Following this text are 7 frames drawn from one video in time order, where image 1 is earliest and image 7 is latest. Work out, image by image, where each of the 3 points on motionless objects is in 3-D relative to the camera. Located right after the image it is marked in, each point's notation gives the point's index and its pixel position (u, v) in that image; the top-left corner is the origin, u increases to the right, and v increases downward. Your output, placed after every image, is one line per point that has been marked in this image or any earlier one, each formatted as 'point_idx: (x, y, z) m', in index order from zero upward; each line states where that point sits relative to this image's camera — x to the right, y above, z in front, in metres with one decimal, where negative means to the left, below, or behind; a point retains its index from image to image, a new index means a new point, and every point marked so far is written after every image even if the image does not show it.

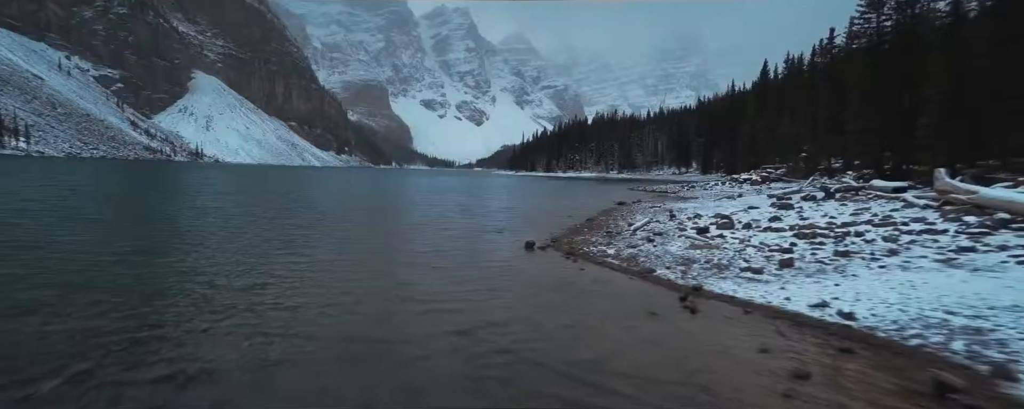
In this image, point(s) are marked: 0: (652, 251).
0: (+4.4, -1.4, +13.3) m
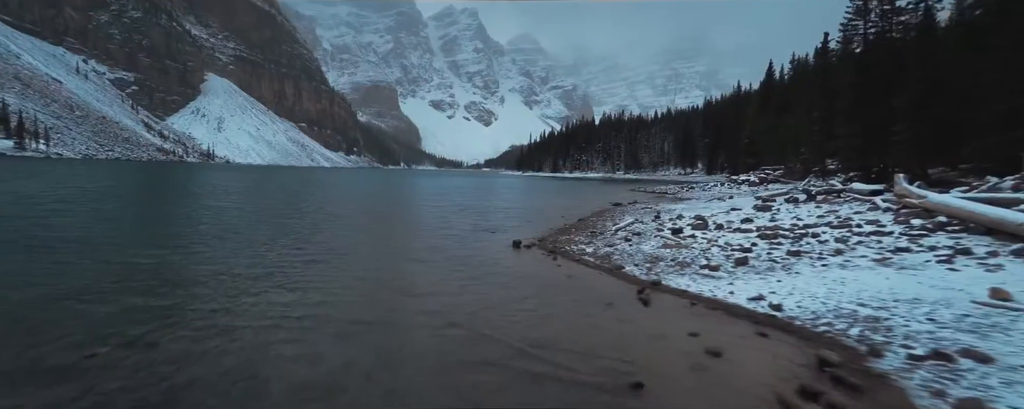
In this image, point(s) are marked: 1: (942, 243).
0: (+3.9, -1.5, +14.4) m
1: (+10.6, -0.9, +10.5) m
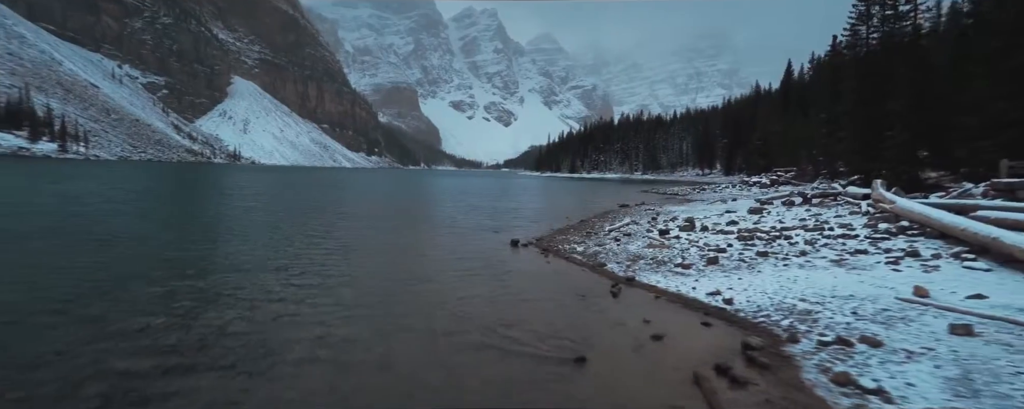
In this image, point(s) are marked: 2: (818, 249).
0: (+3.7, -1.6, +15.5) m
1: (+10.2, -1.0, +11.3) m
2: (+8.7, -1.3, +12.2) m
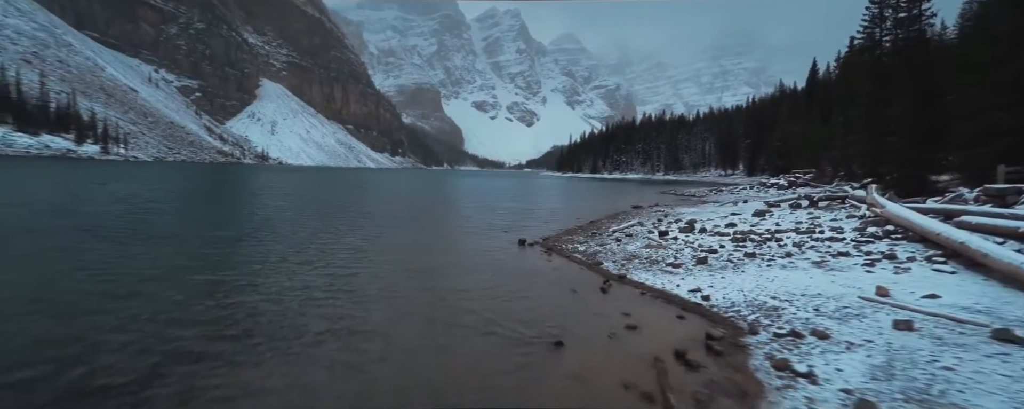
0: (+3.9, -1.7, +16.3) m
1: (+10.2, -1.2, +11.8) m
2: (+8.7, -1.4, +12.8) m
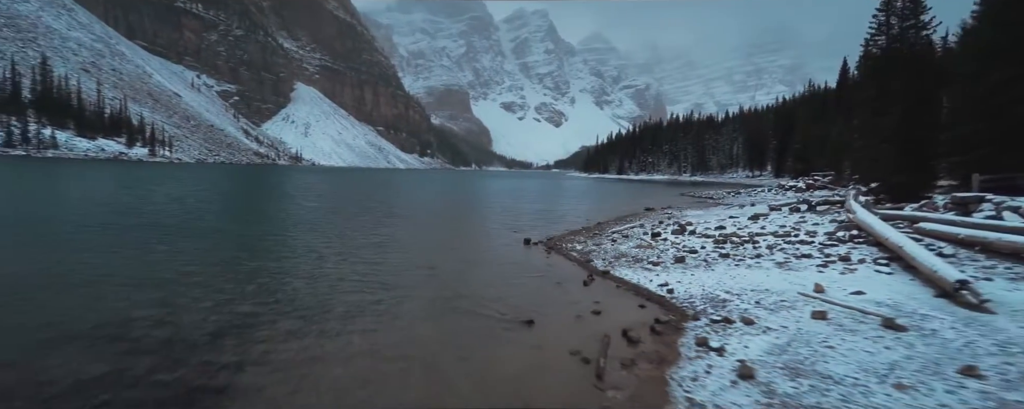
0: (+4.0, -1.9, +17.9) m
1: (+10.0, -1.4, +13.0) m
2: (+8.6, -1.6, +14.0) m
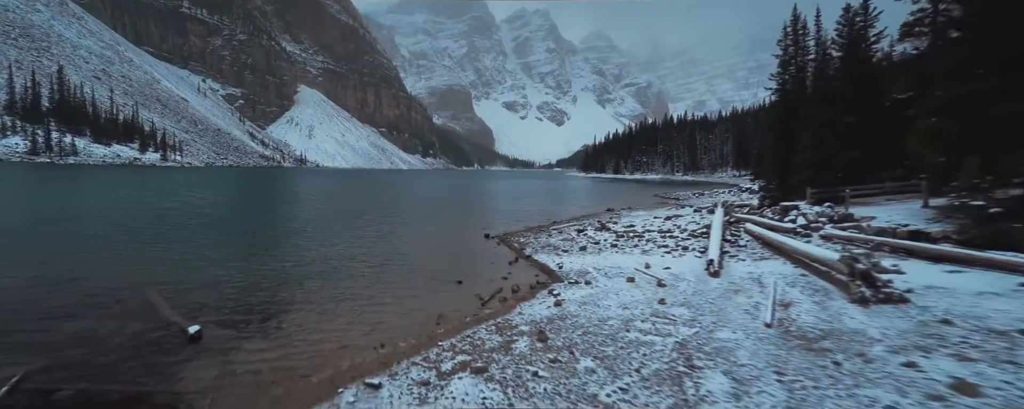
0: (+1.8, -2.2, +23.7) m
1: (+7.8, -1.7, +18.8) m
2: (+6.4, -1.9, +19.8) m
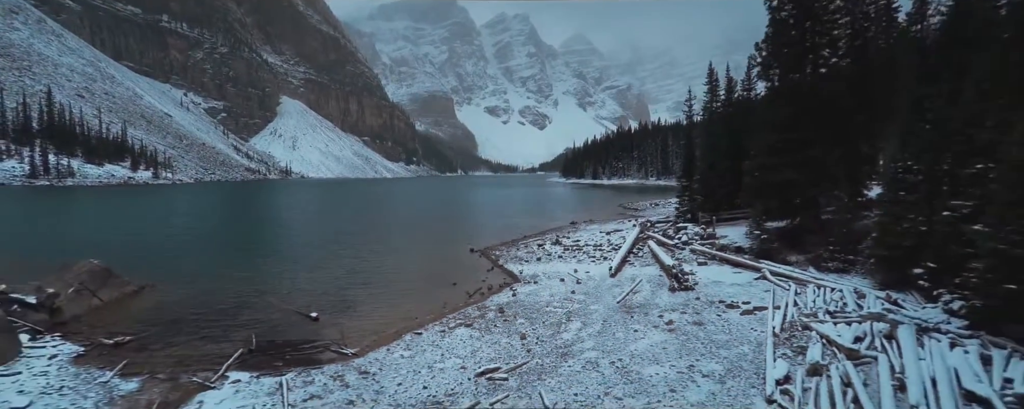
0: (+0.1, -3.9, +32.2) m
1: (+6.2, -3.1, +27.5) m
2: (+4.8, -3.4, +28.5) m
